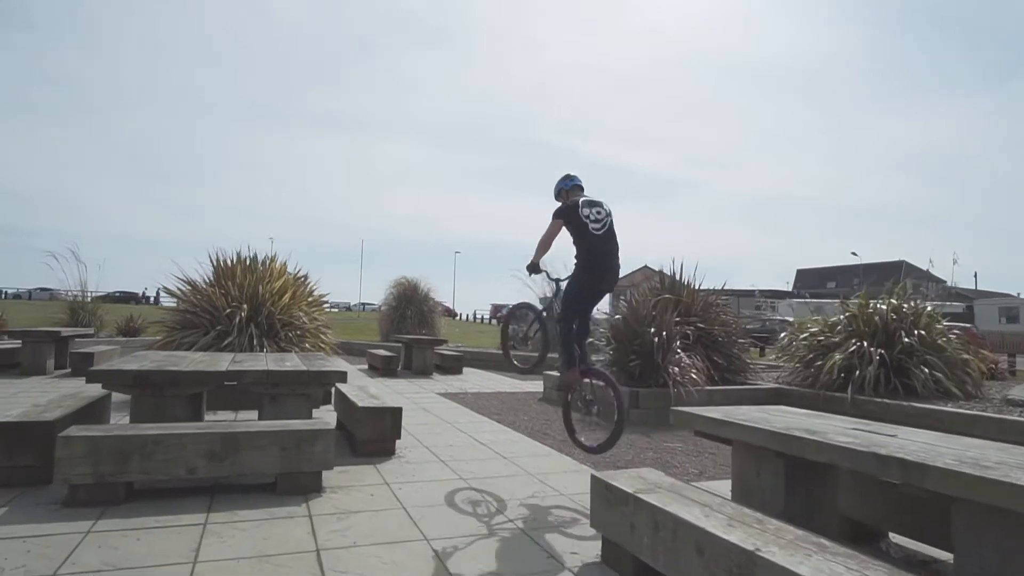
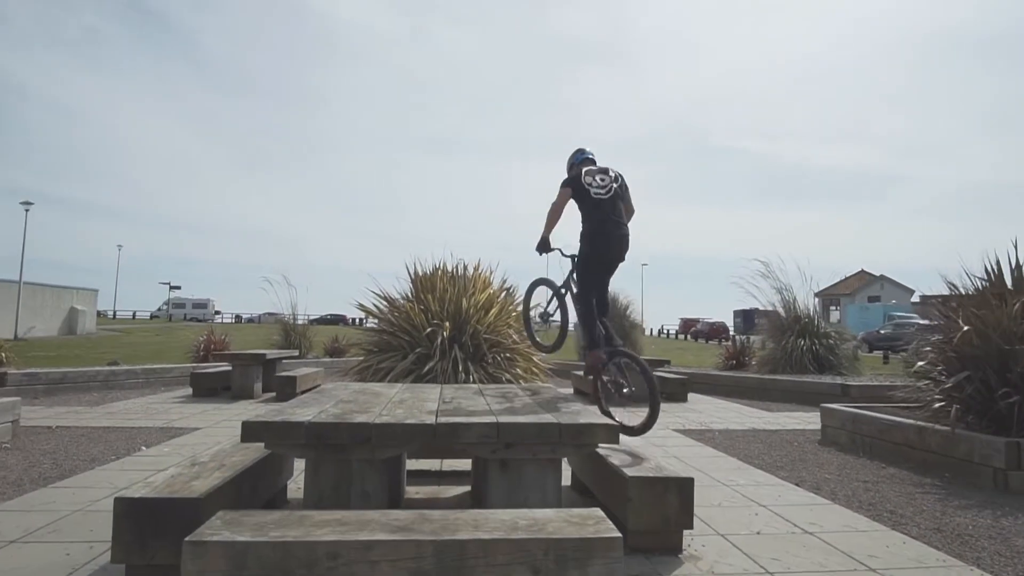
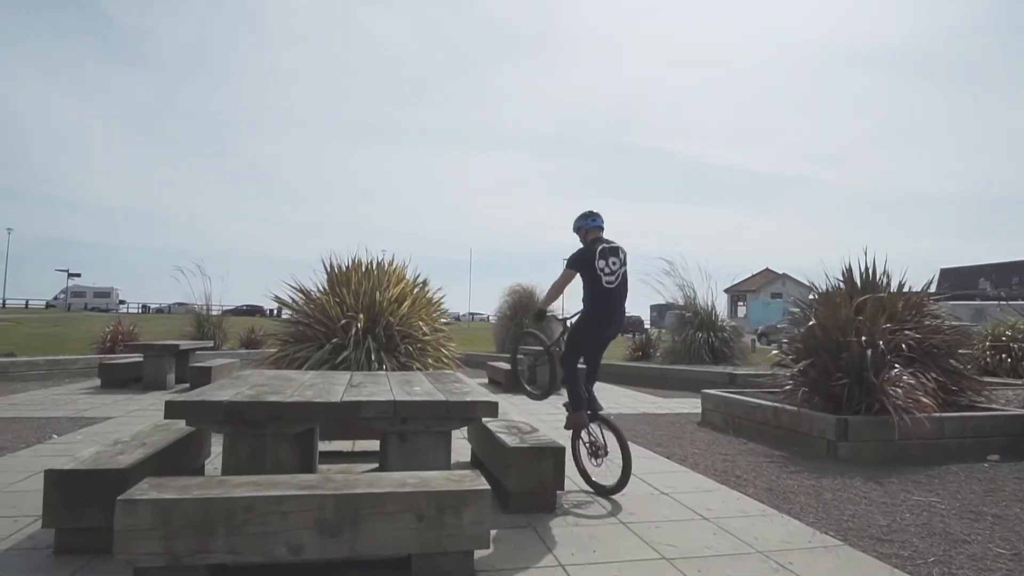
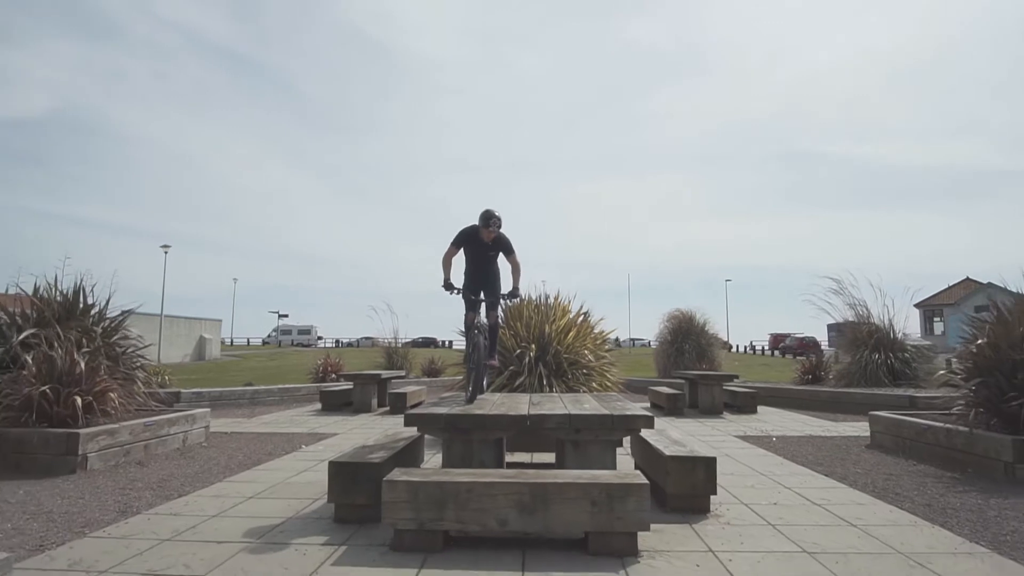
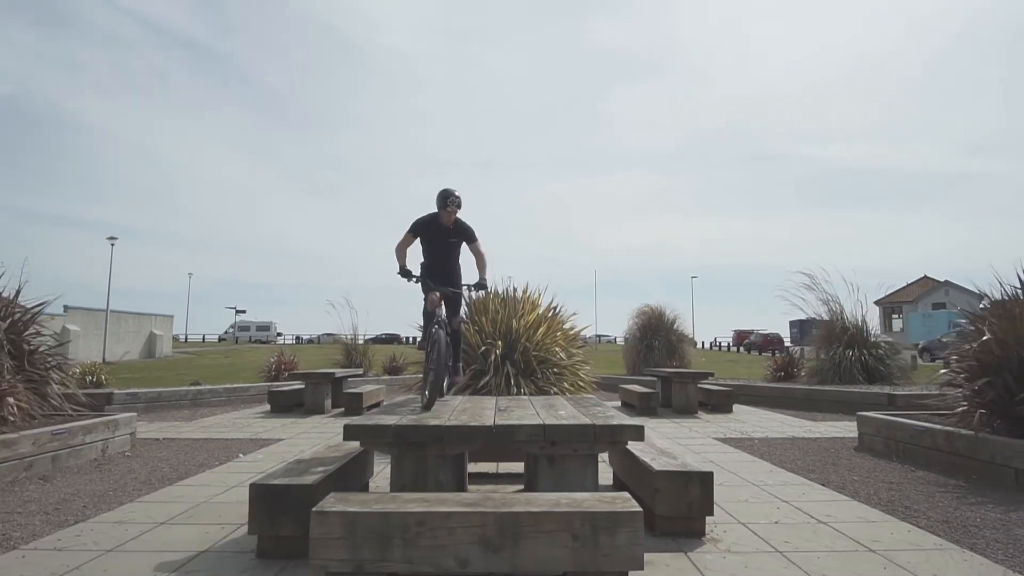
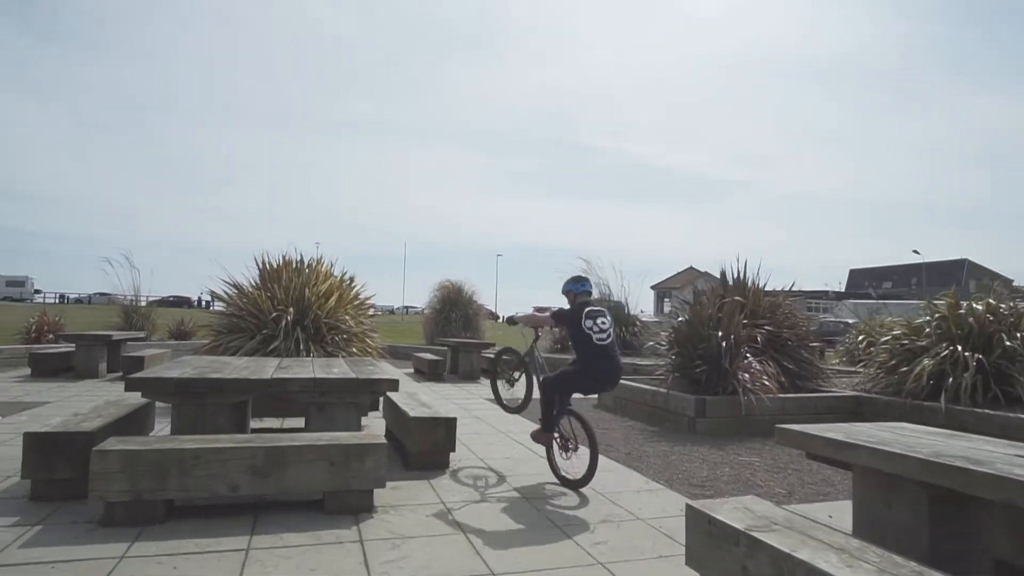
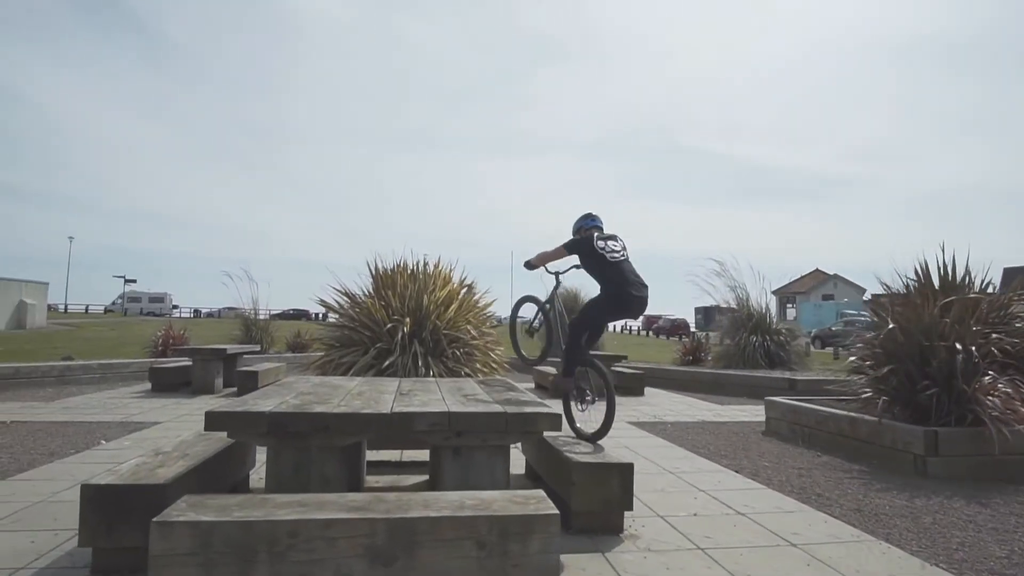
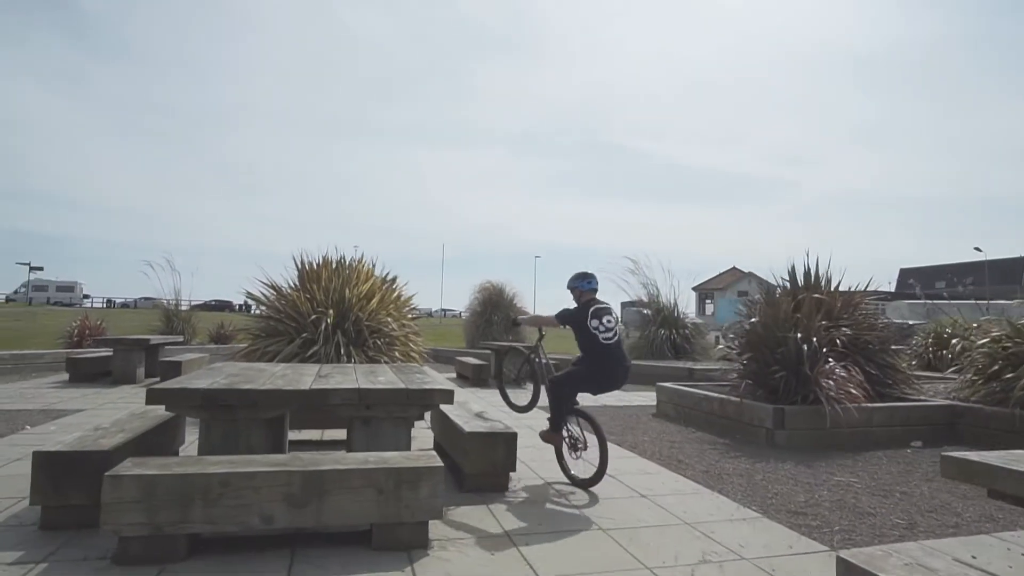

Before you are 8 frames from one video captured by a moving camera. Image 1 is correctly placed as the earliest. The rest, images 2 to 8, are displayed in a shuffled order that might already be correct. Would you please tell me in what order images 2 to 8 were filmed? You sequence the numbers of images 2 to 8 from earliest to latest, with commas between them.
6, 8, 3, 7, 2, 5, 4
